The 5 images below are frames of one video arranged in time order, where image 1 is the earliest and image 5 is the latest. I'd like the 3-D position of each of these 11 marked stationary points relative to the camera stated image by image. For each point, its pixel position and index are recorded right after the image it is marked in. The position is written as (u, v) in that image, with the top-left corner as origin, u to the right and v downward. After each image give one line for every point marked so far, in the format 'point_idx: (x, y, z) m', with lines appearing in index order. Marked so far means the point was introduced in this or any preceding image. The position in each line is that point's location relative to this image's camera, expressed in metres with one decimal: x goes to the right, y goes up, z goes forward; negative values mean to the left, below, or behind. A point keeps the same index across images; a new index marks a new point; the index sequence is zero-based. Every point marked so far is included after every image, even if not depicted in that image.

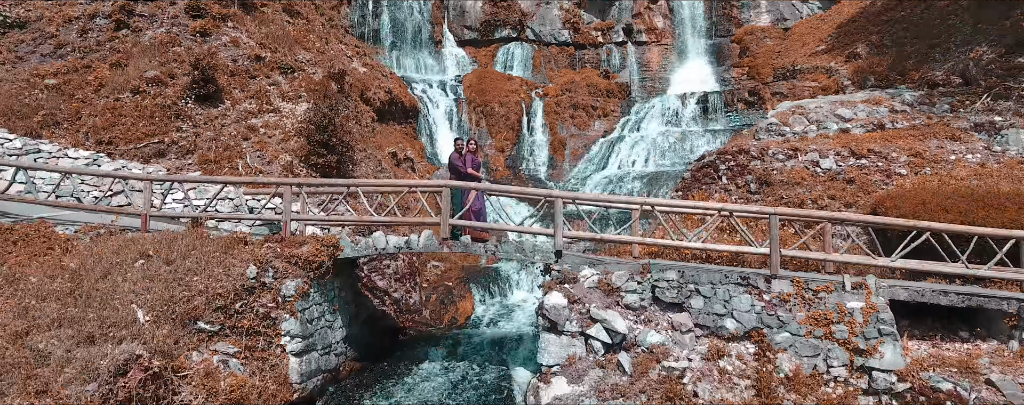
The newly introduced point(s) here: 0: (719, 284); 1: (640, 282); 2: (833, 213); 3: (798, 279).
0: (+2.5, -1.0, +7.0) m
1: (+1.5, -1.0, +7.0) m
2: (+3.8, -0.1, +6.8) m
3: (+3.3, -0.9, +6.9) m
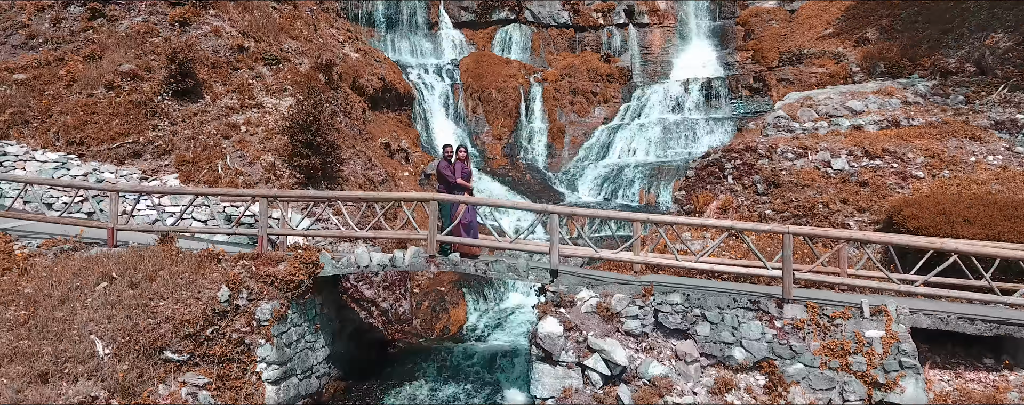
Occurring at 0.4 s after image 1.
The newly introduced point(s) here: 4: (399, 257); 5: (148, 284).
0: (+2.4, -1.2, +6.5) m
1: (+1.4, -1.2, +6.5) m
2: (+3.7, -0.4, +6.3) m
3: (+3.2, -1.1, +6.4) m
4: (-1.4, -0.7, +7.1) m
5: (-4.1, -1.0, +6.6) m
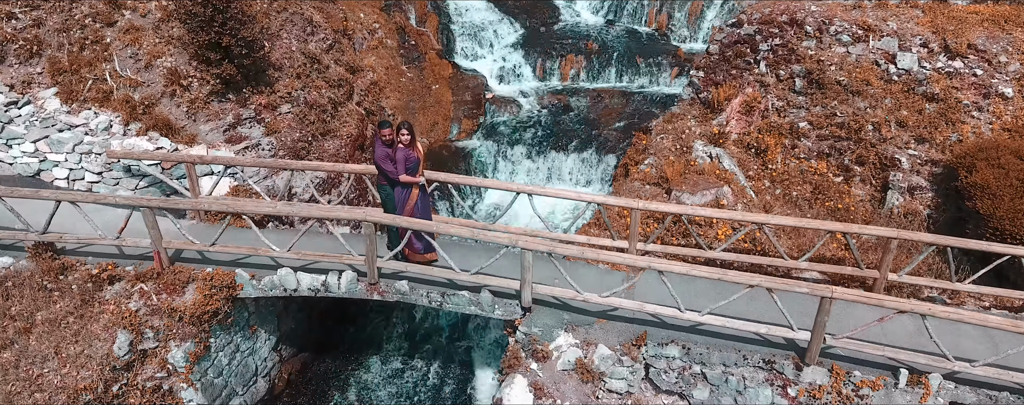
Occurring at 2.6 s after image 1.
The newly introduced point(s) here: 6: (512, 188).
0: (+2.0, -1.5, +5.4) m
1: (+1.1, -1.5, +5.4) m
2: (+3.4, -0.8, +4.8) m
3: (+2.9, -1.4, +5.2) m
4: (-1.8, -0.8, +5.7) m
5: (-4.5, -1.3, +5.4) m
6: (0.0, +0.2, +6.1) m
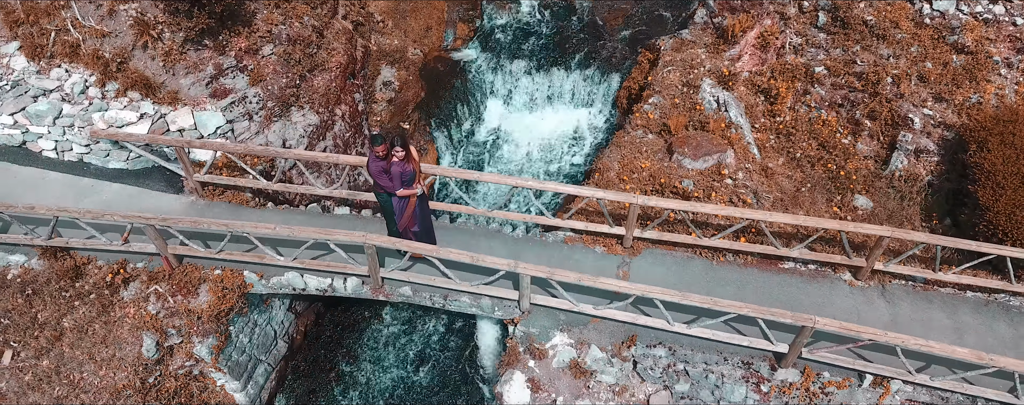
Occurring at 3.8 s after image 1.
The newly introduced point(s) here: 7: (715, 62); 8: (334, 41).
0: (+2.0, -1.6, +5.8) m
1: (+1.1, -1.6, +5.8) m
2: (+3.3, -1.2, +5.1) m
3: (+2.9, -1.6, +5.7) m
4: (-1.8, -0.8, +6.0) m
5: (-4.5, -1.4, +5.8) m
6: (0.0, +0.2, +6.1) m
7: (+3.0, +2.1, +8.6) m
8: (-2.8, +2.5, +9.0) m
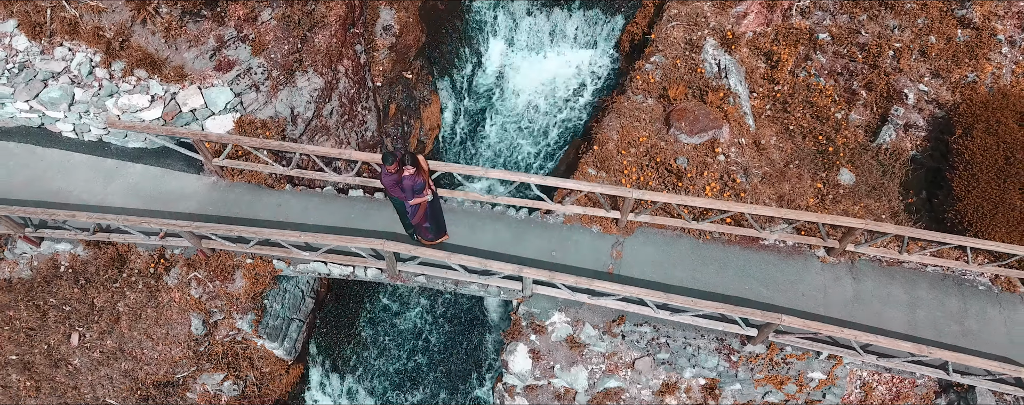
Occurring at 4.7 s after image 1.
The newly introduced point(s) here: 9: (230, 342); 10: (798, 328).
0: (+2.0, -1.6, +6.7) m
1: (+1.1, -1.6, +6.7) m
2: (+3.4, -1.3, +5.9) m
3: (+2.9, -1.6, +6.5) m
4: (-1.7, -0.8, +6.6) m
5: (-4.5, -1.4, +6.6) m
6: (0.0, +0.2, +6.5) m
7: (+3.0, +2.7, +8.5) m
8: (-2.7, +3.2, +8.8) m
9: (-3.4, -1.8, +7.0) m
10: (+2.9, -1.2, +5.9) m
